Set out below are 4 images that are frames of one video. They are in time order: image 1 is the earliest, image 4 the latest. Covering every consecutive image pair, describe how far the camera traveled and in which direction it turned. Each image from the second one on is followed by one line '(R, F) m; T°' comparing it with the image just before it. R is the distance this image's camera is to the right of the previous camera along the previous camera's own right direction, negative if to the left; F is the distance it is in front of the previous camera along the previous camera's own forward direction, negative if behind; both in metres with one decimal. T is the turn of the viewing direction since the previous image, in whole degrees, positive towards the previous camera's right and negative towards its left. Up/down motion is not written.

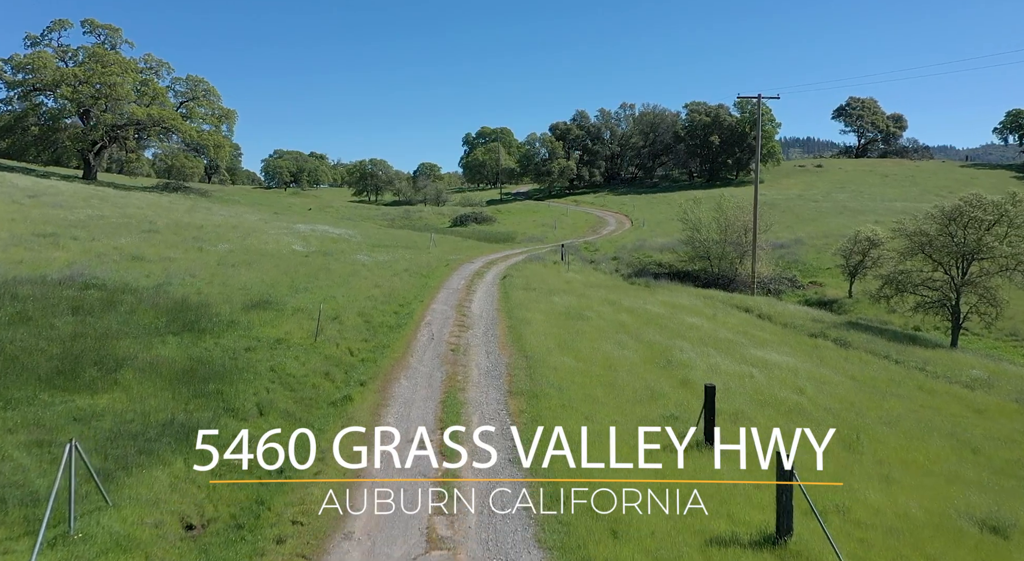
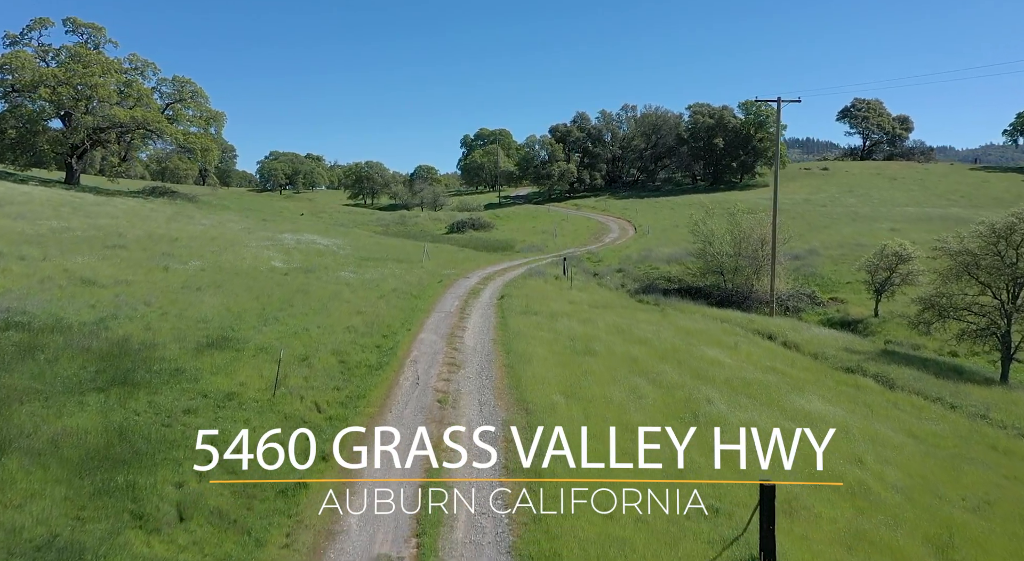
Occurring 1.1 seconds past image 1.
(0.0, +3.3) m; 0°
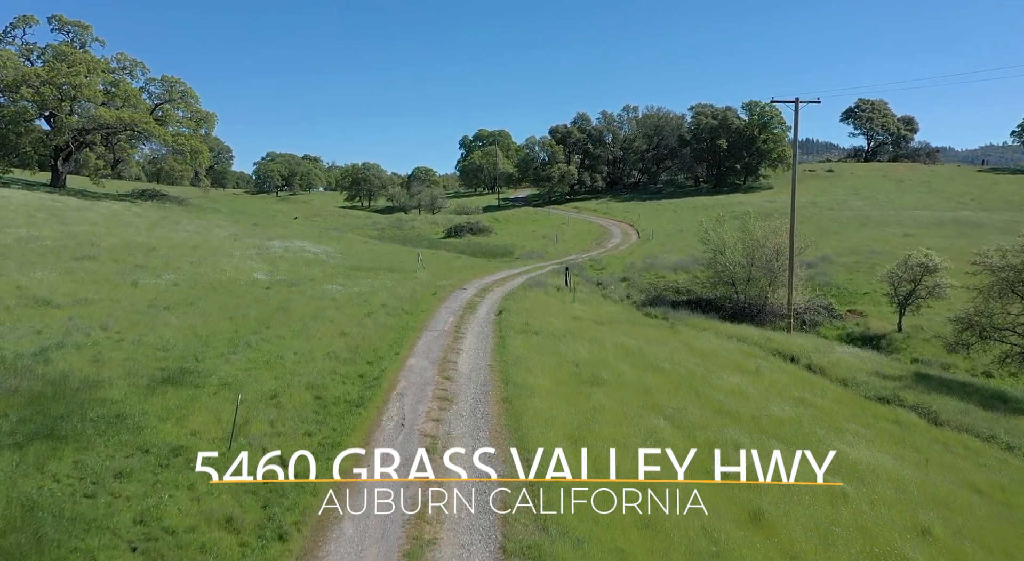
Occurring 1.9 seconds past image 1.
(0.0, +2.5) m; 0°
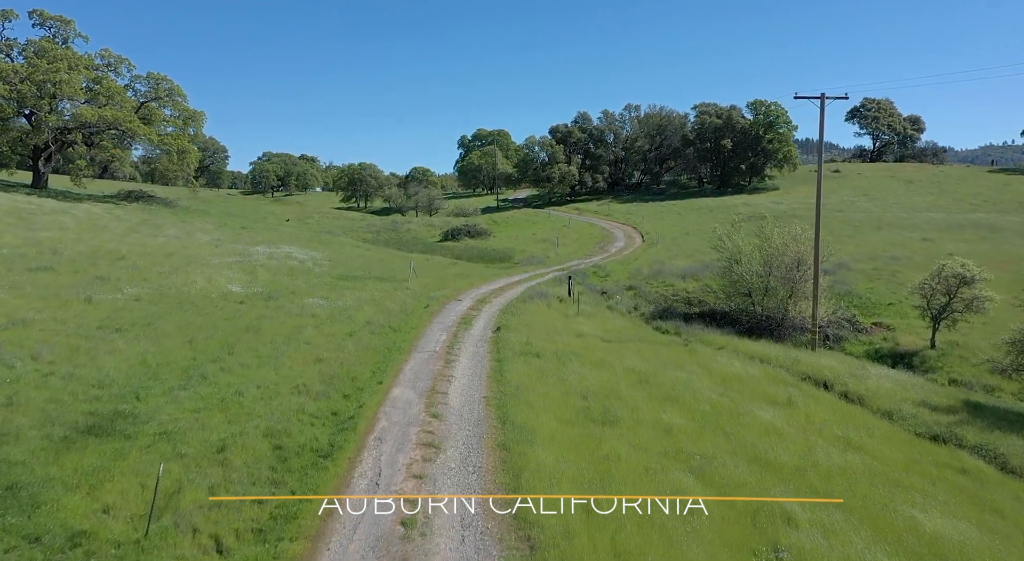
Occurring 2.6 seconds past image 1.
(0.0, +3.1) m; 0°
